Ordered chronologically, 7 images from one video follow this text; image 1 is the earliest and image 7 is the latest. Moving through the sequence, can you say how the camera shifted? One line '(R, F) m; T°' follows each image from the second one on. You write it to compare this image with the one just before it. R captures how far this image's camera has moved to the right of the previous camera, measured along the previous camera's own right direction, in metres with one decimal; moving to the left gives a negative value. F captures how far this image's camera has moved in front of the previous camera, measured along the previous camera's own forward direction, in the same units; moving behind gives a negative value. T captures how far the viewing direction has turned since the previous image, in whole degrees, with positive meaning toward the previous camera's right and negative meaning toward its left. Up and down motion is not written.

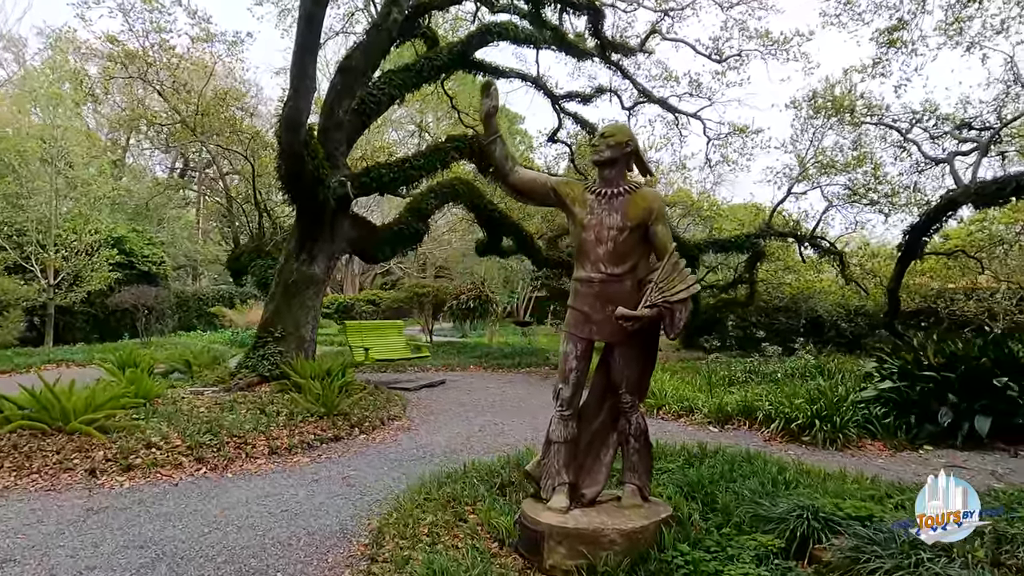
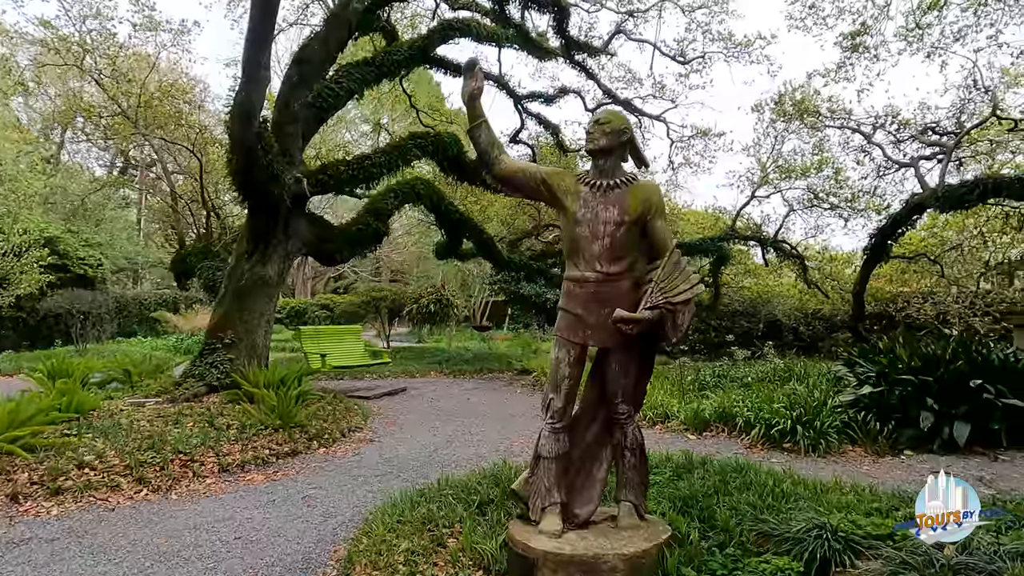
(-0.1, +0.3) m; +4°
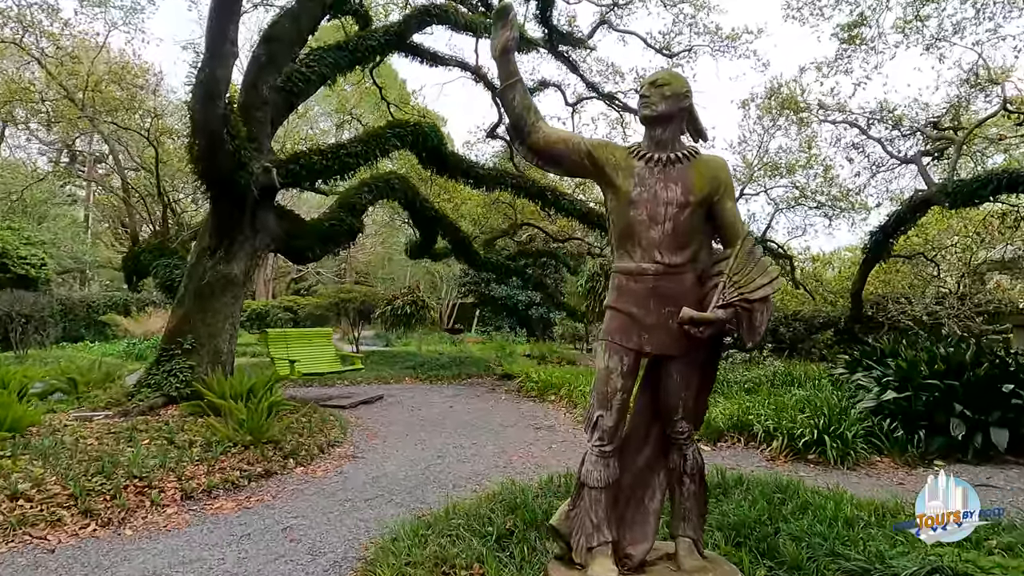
(-0.3, +0.5) m; +3°
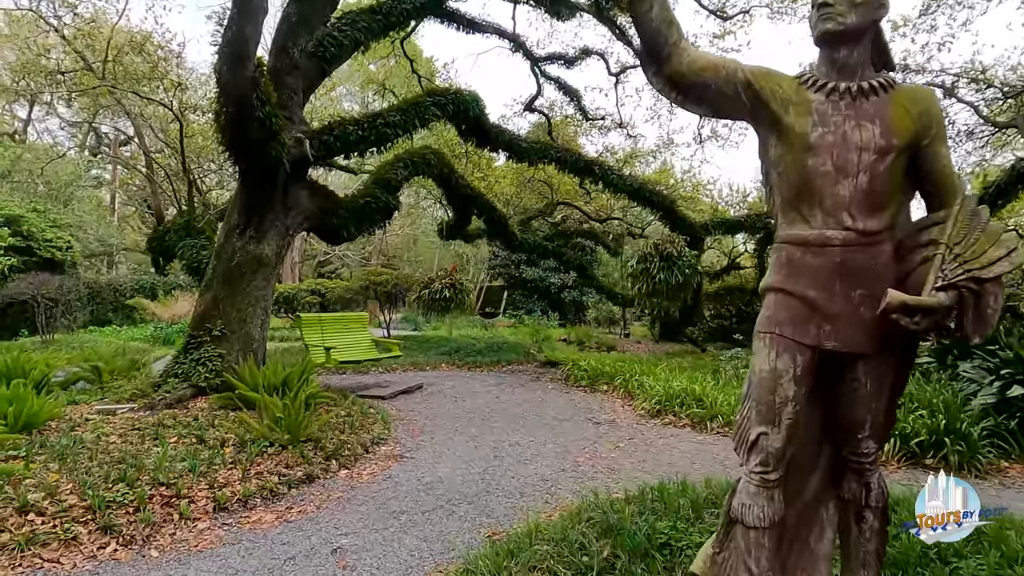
(-0.3, +0.6) m; -2°
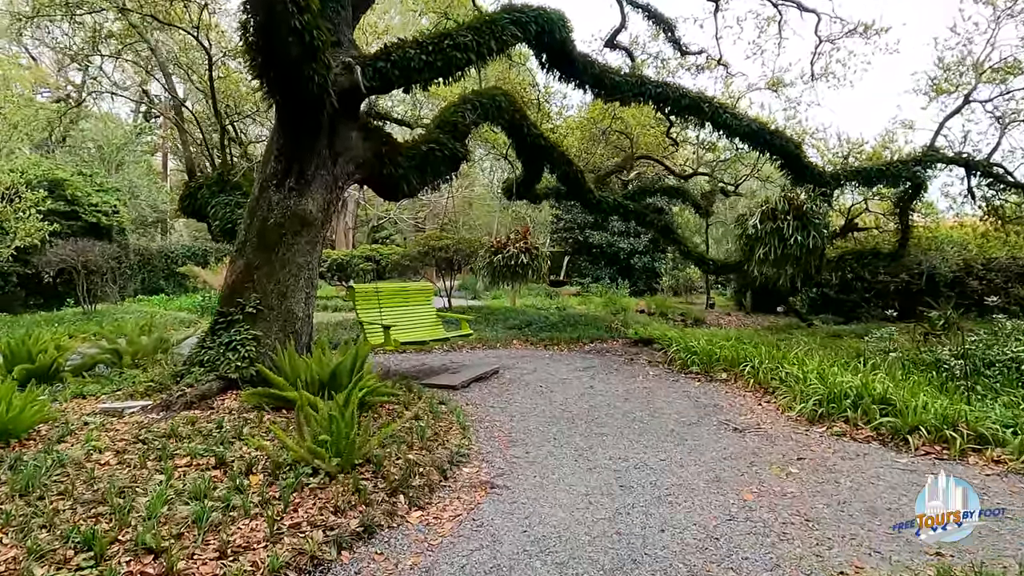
(-0.4, +1.4) m; -4°
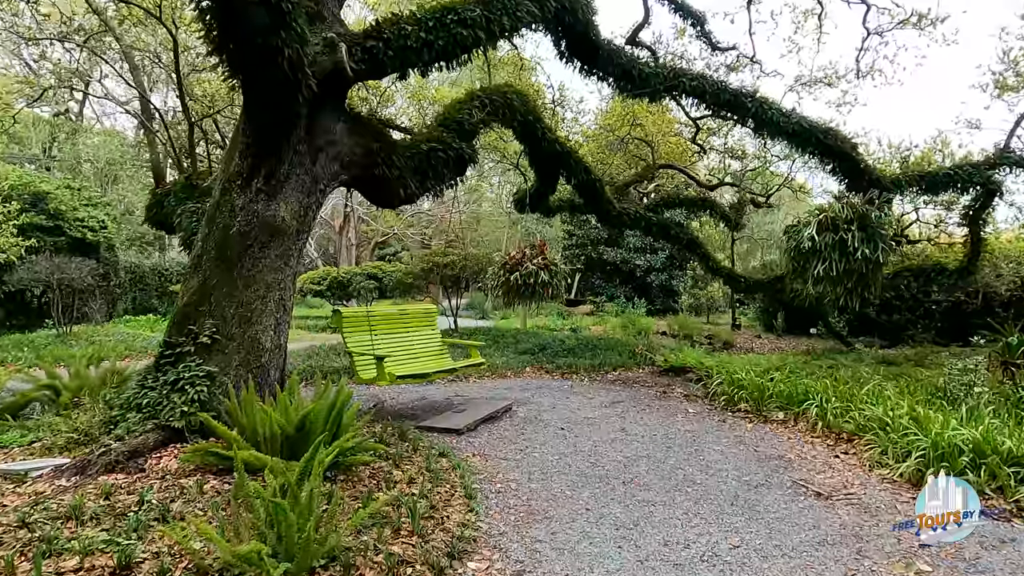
(-0.1, +1.0) m; -1°
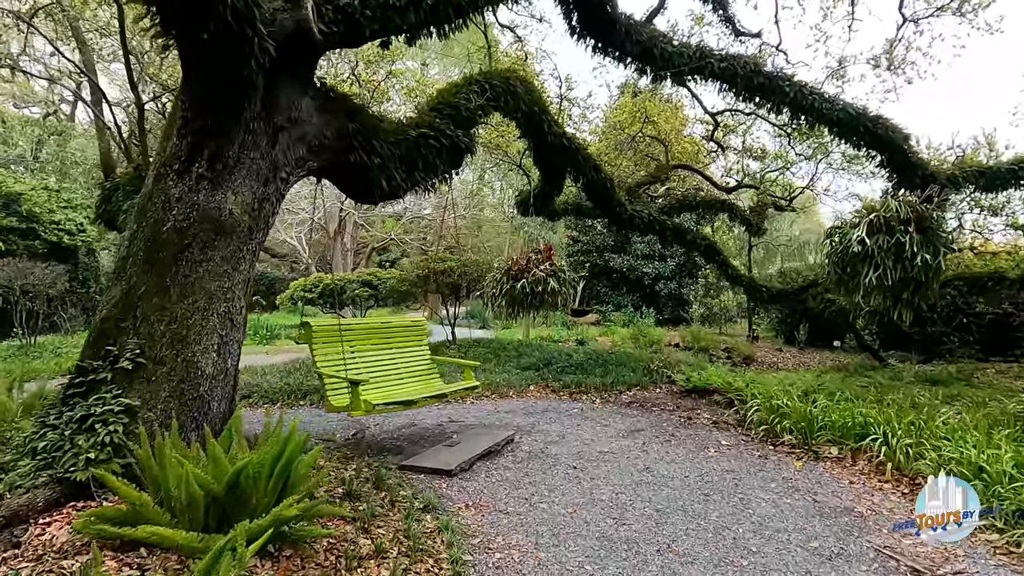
(0.0, +0.8) m; 0°
